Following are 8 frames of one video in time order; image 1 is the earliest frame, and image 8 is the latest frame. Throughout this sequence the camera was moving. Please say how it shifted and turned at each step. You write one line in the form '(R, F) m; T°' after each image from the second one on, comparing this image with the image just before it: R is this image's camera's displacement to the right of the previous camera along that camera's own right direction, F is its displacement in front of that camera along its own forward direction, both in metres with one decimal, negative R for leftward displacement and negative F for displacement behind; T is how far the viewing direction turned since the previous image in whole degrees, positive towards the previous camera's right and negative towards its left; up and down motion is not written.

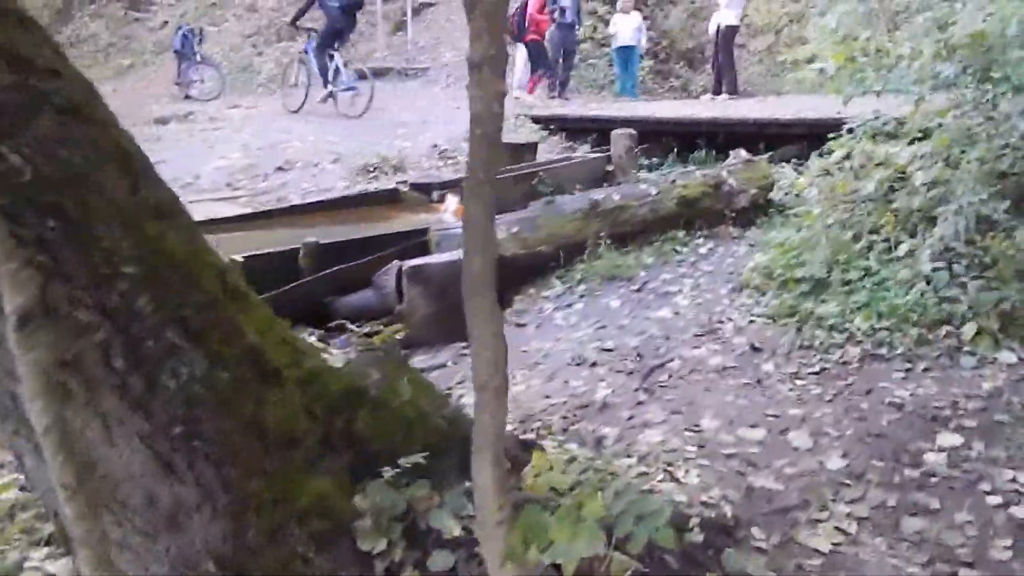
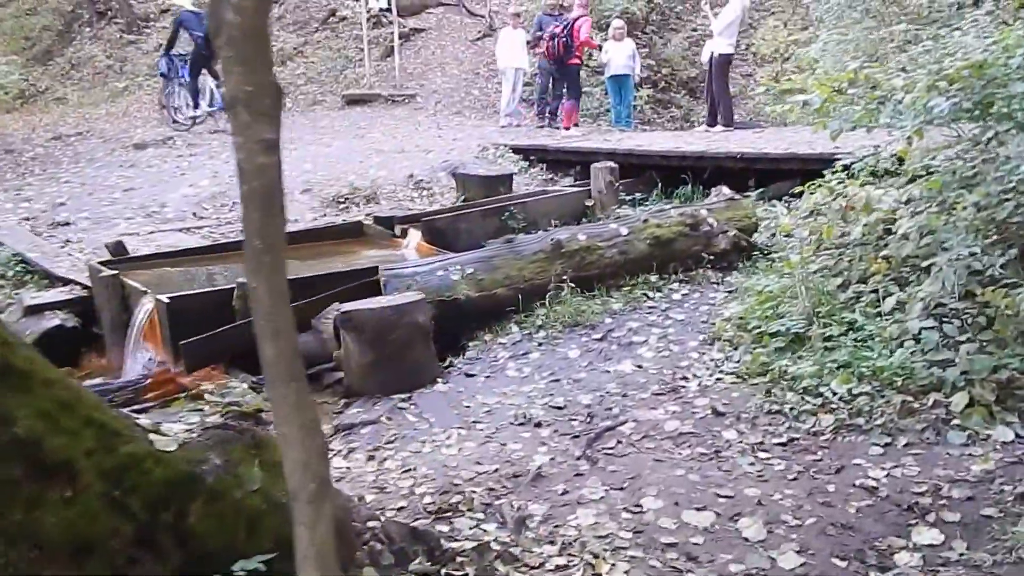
(+0.4, +0.6) m; -1°
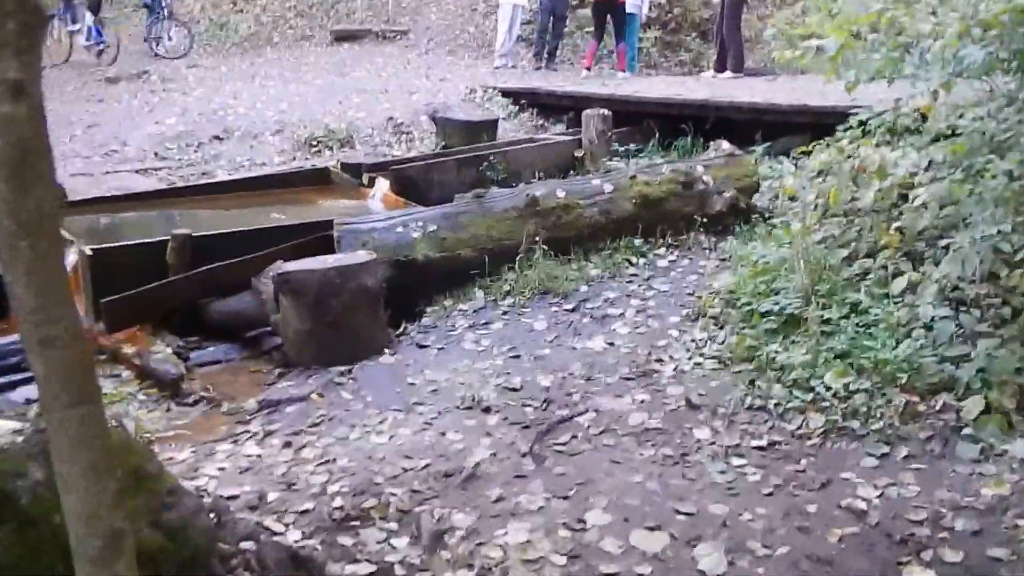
(+0.4, +0.7) m; -1°
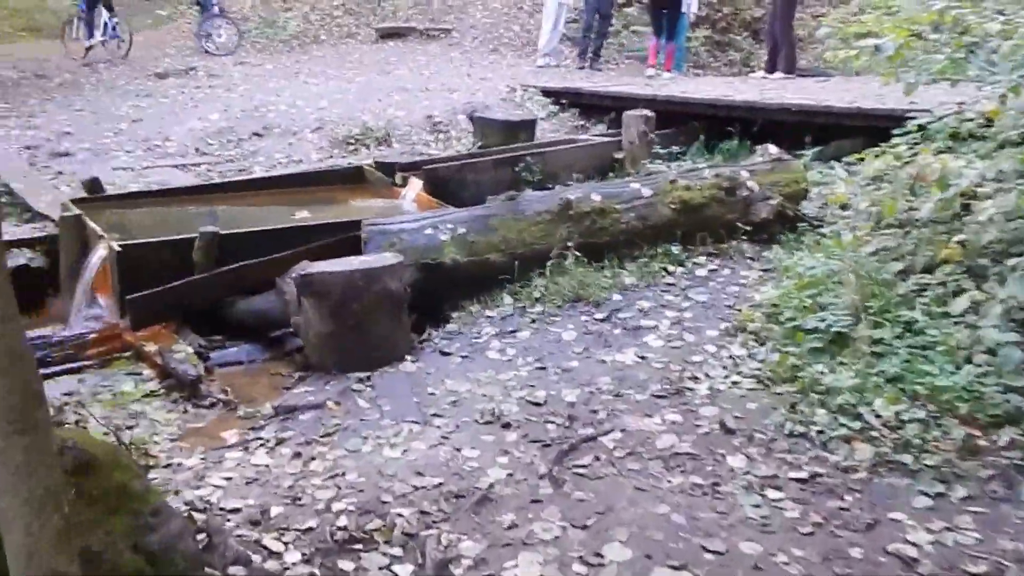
(+0.1, +0.3) m; -3°
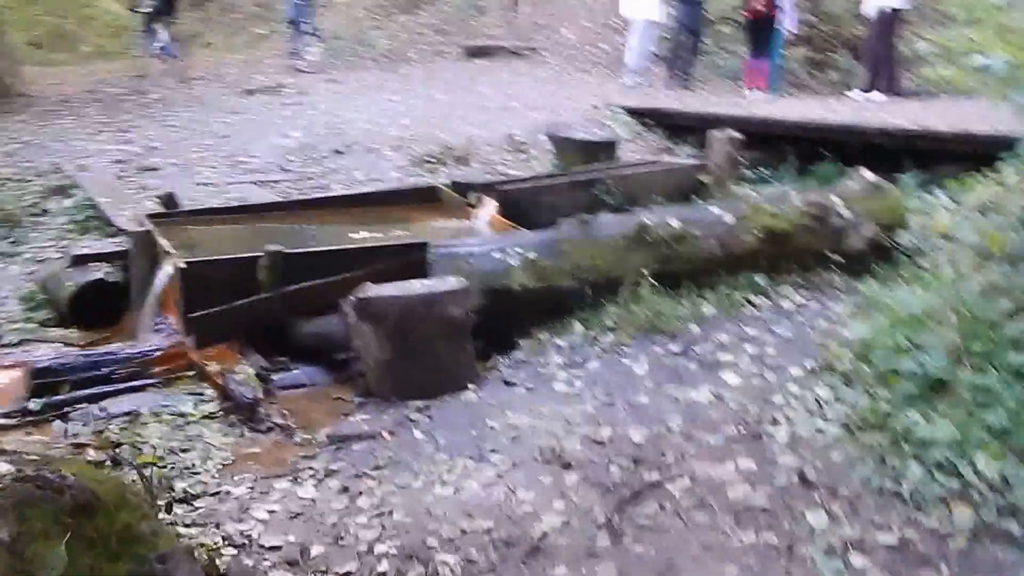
(+0.1, +0.3) m; -5°
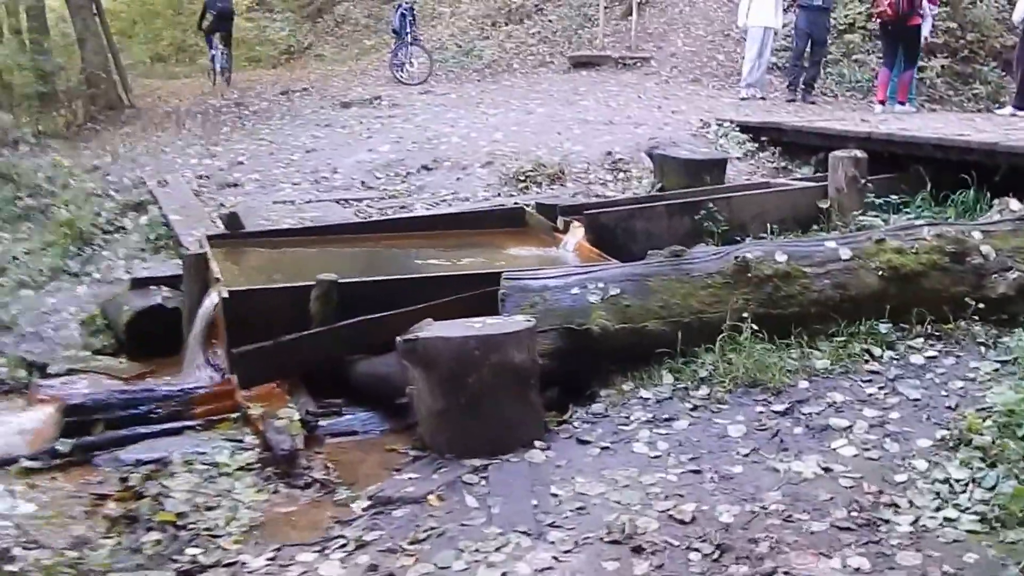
(+0.2, +0.7) m; -7°
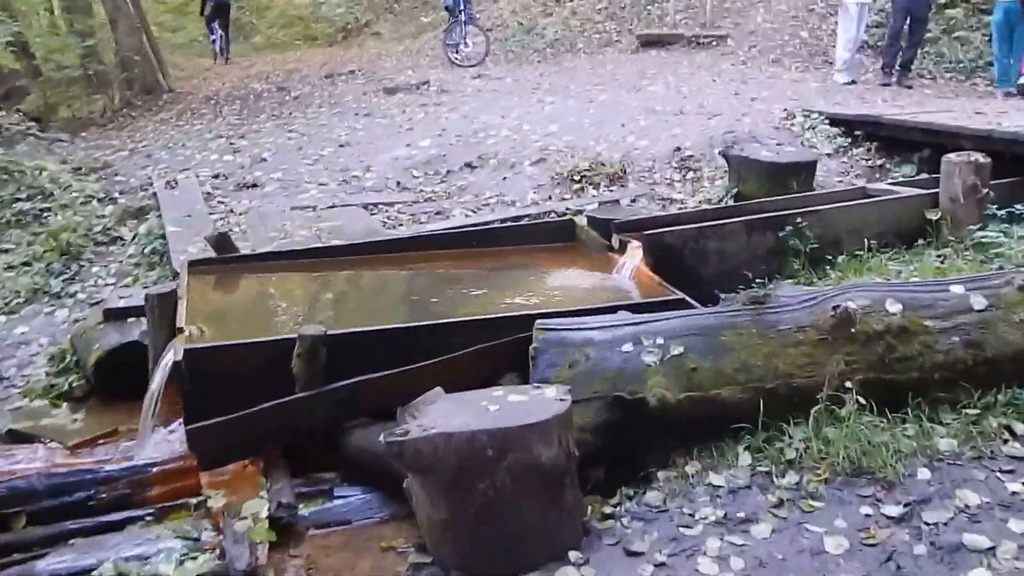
(+0.1, +1.0) m; -4°
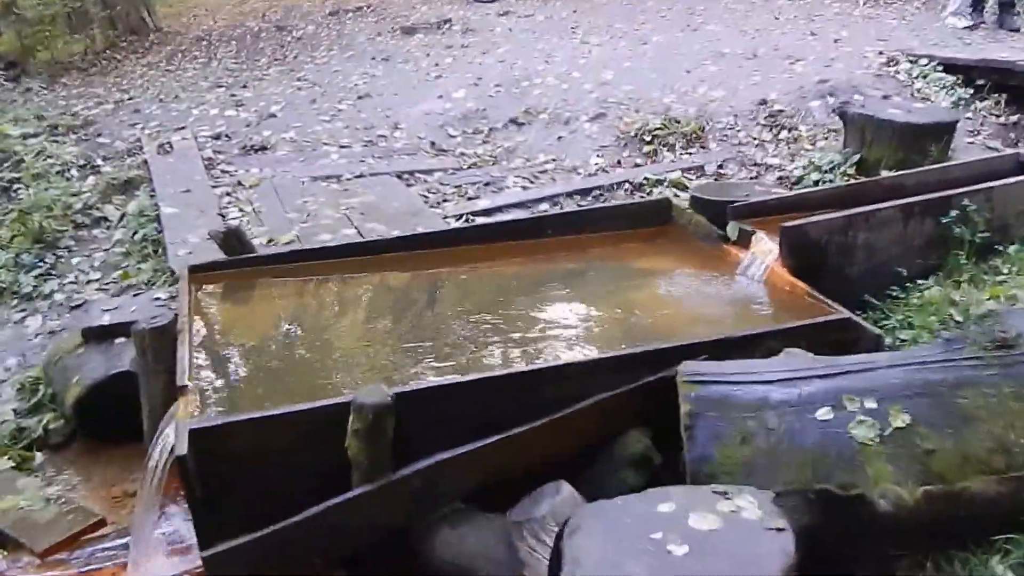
(-0.4, +1.2) m; 0°
